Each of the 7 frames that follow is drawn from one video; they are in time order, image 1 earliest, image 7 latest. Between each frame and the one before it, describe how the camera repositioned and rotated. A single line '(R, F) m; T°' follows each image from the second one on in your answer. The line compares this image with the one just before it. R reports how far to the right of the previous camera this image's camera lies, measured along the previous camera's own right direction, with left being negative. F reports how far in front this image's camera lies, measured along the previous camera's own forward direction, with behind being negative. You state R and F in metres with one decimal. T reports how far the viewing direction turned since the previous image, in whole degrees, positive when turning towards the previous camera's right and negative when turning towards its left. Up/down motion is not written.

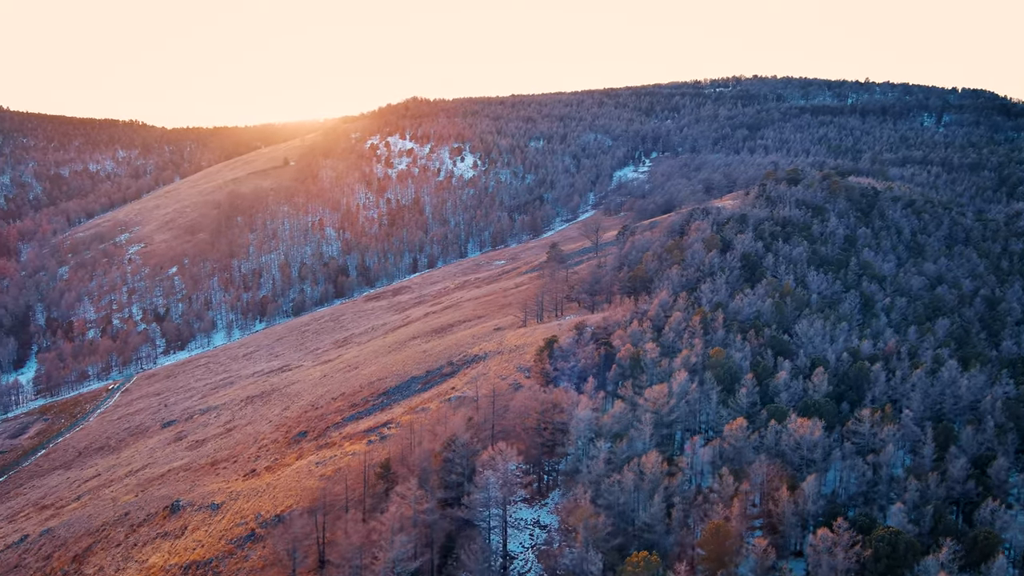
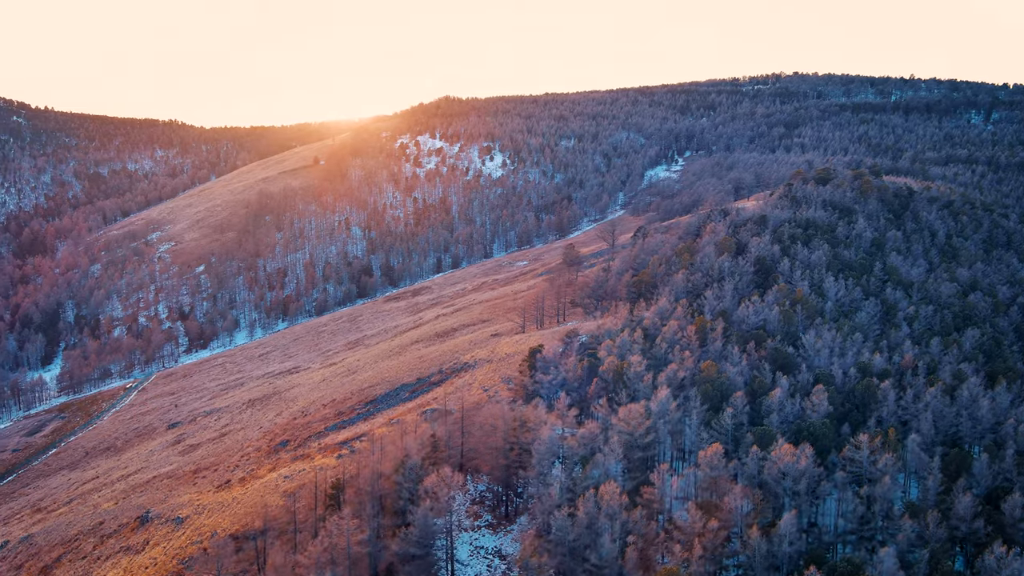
(+3.5, +2.5) m; -3°
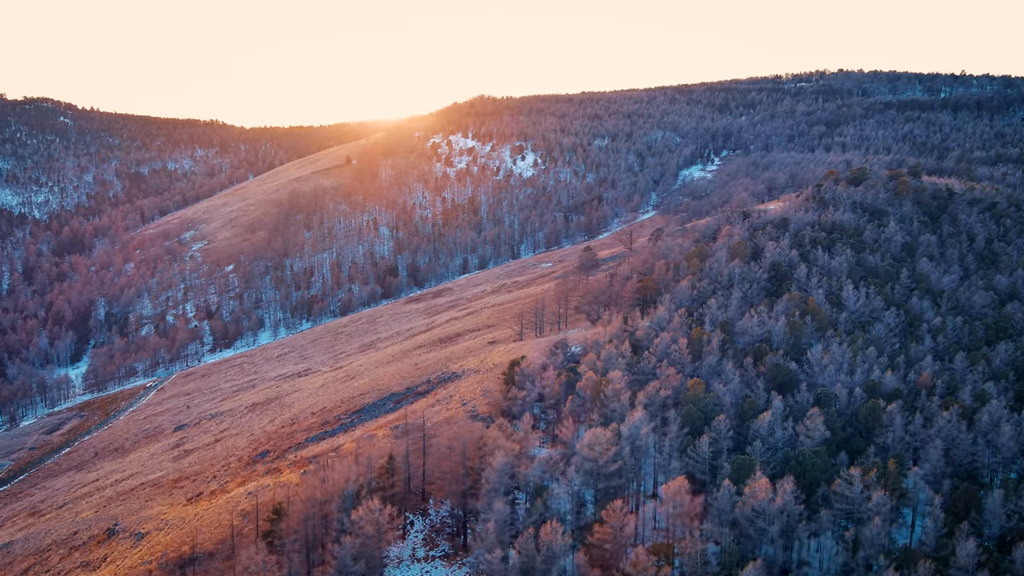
(+3.7, +2.5) m; -3°
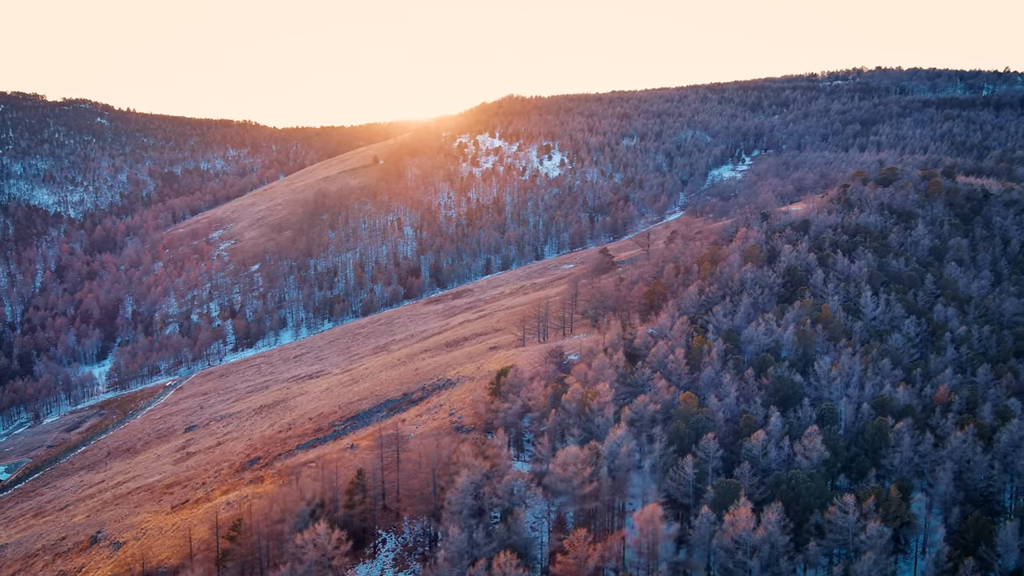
(+2.6, +1.6) m; -2°
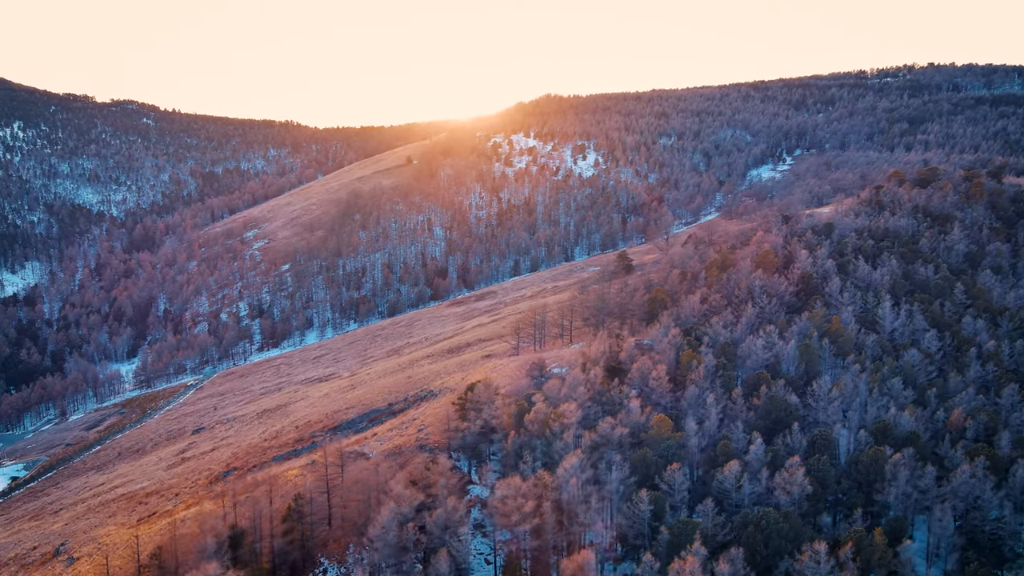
(+4.1, +2.5) m; -3°
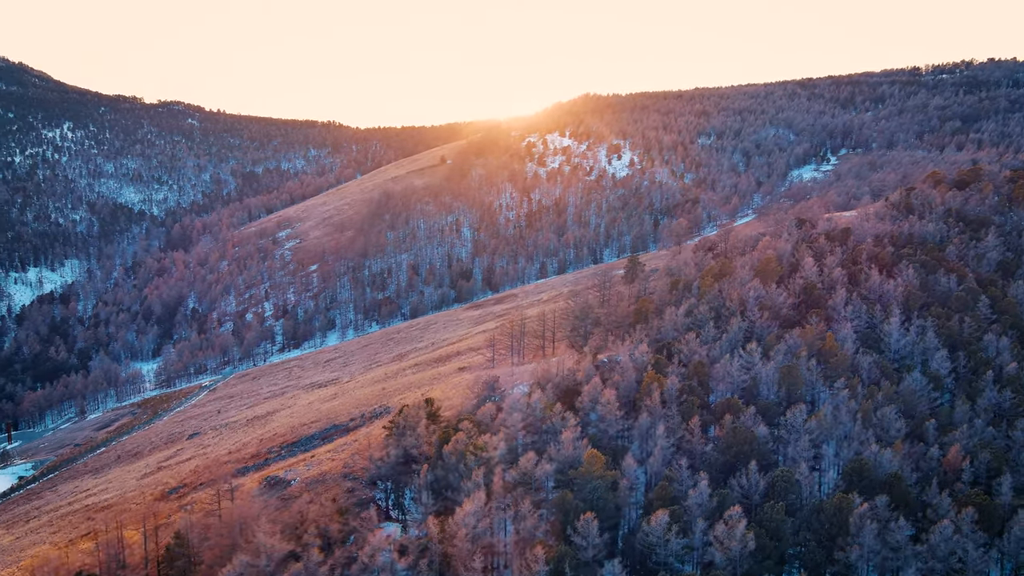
(+5.8, +3.5) m; -3°
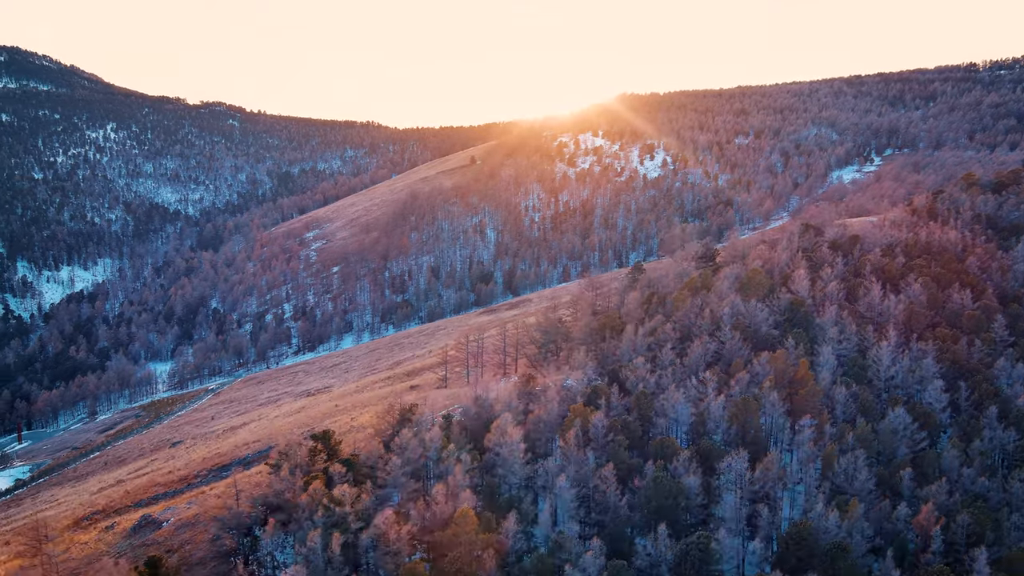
(+7.1, +4.5) m; -3°
